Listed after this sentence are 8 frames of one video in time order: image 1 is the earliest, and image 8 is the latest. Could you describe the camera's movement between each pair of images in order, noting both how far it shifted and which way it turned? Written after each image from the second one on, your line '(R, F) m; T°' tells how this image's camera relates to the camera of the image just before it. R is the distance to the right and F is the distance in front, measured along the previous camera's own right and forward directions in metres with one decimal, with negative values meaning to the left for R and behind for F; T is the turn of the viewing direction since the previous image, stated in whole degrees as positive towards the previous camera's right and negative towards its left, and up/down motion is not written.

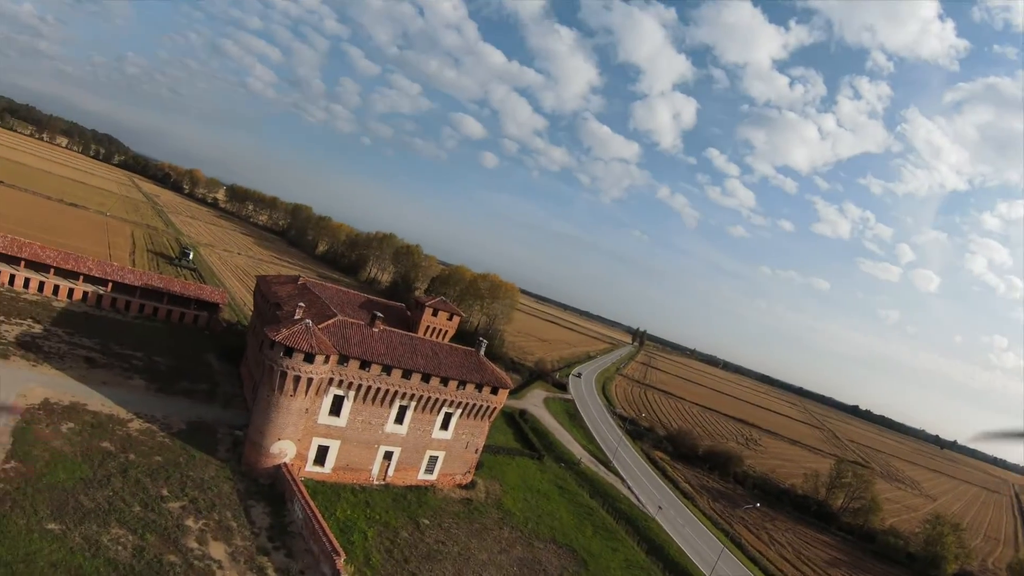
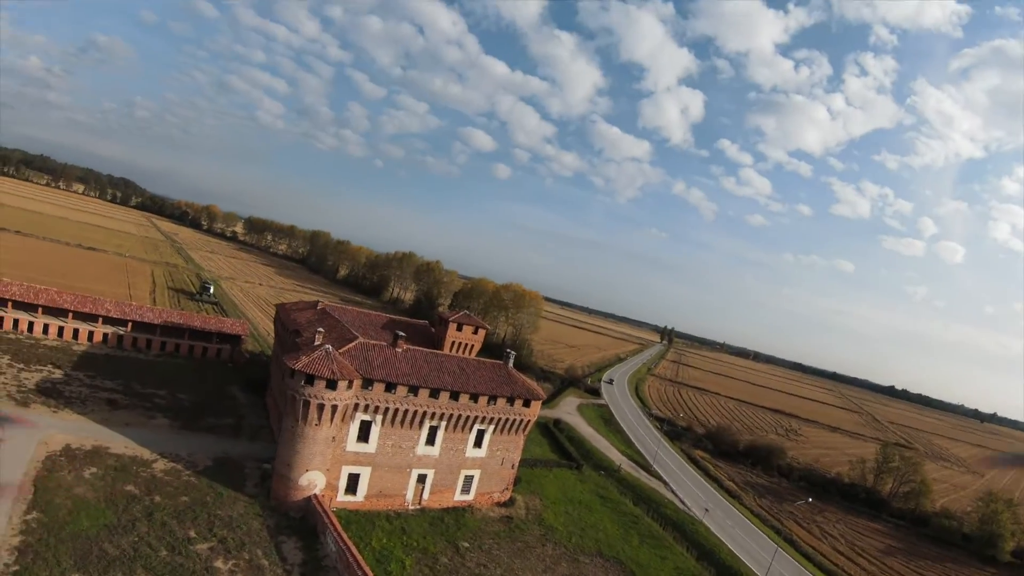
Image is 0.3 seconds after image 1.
(-0.2, +1.4) m; -2°
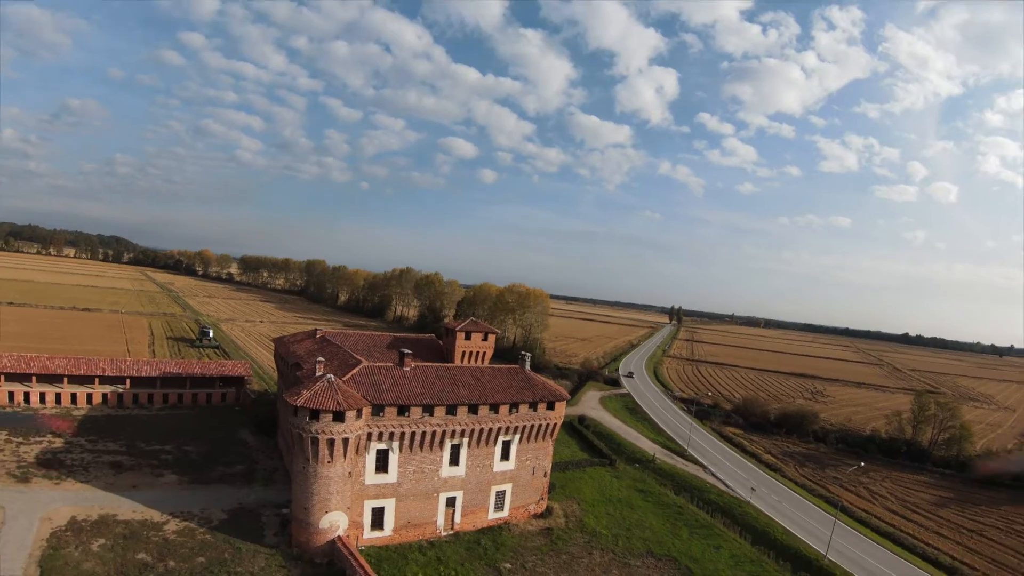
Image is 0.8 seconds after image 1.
(-0.1, +1.8) m; 0°
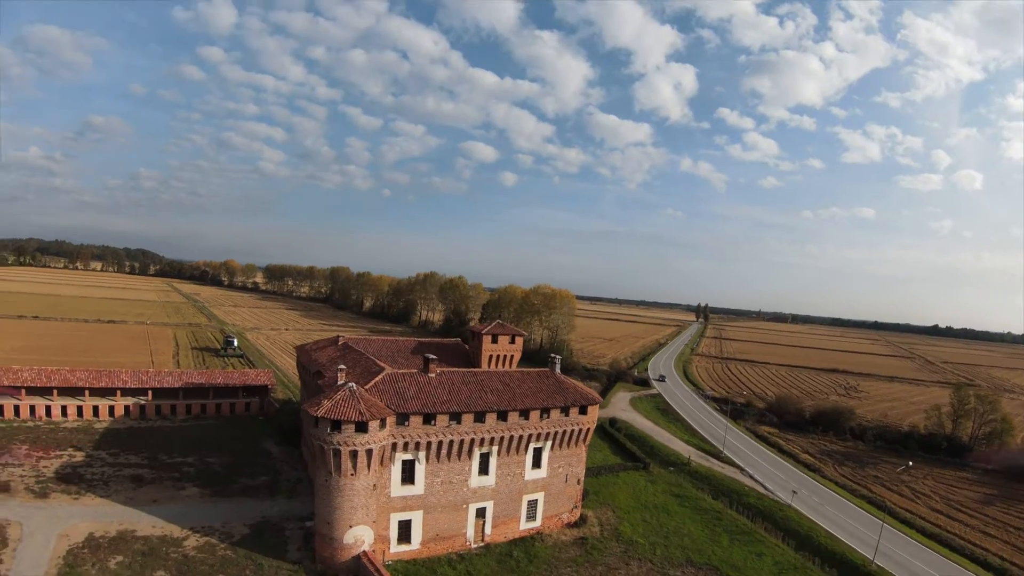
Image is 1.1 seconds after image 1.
(-0.3, +1.4) m; -2°
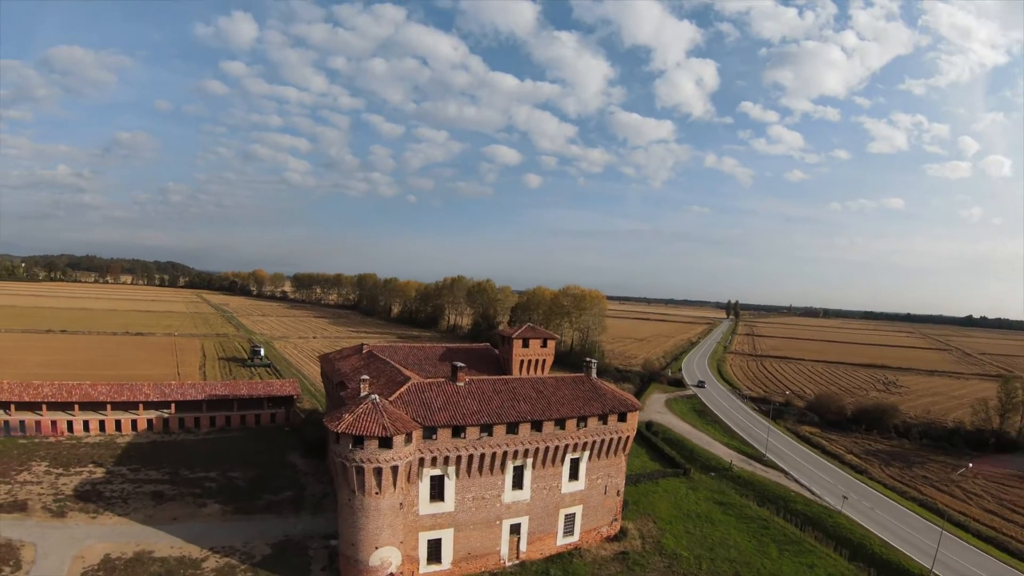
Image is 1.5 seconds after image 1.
(-0.3, +1.7) m; -3°
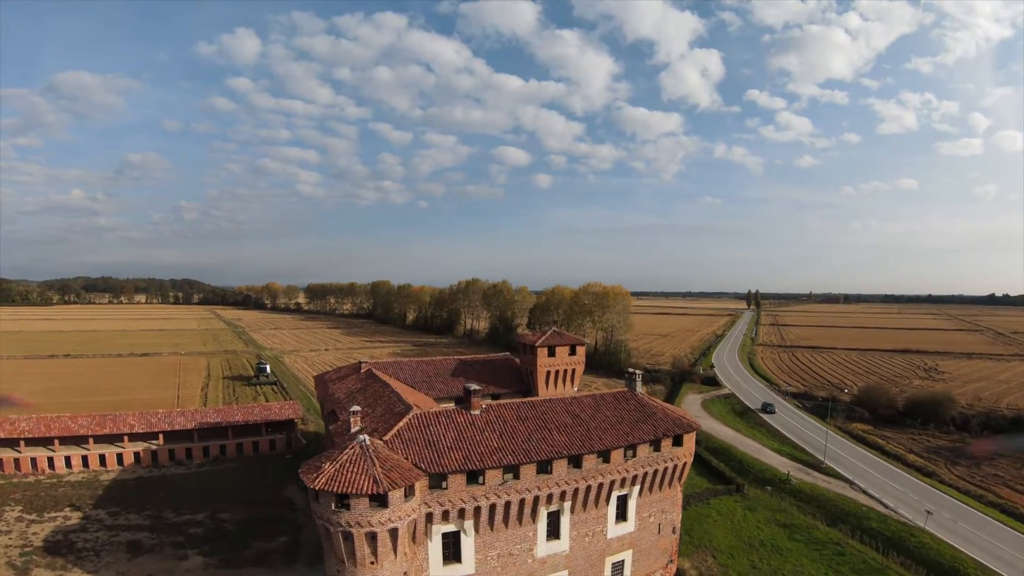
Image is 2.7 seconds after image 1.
(-0.2, +4.1) m; -2°
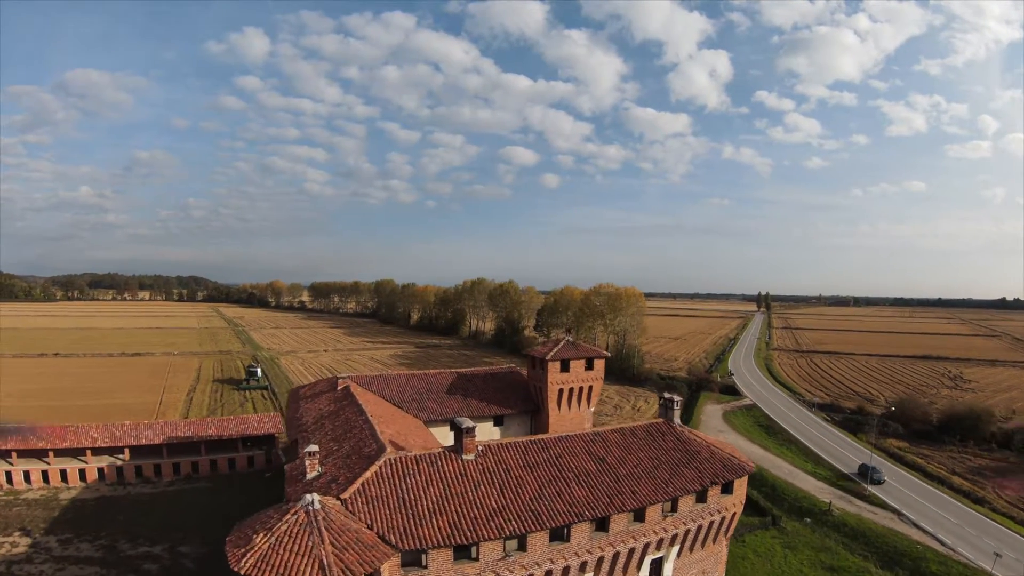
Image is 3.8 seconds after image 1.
(0.0, +3.5) m; -1°
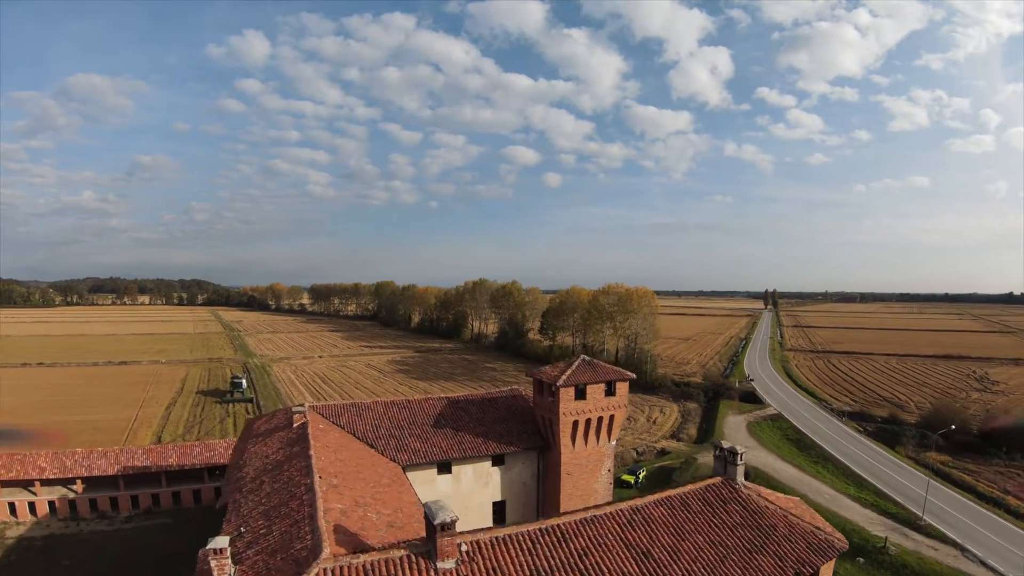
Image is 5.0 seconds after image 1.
(+0.1, +3.7) m; -1°
